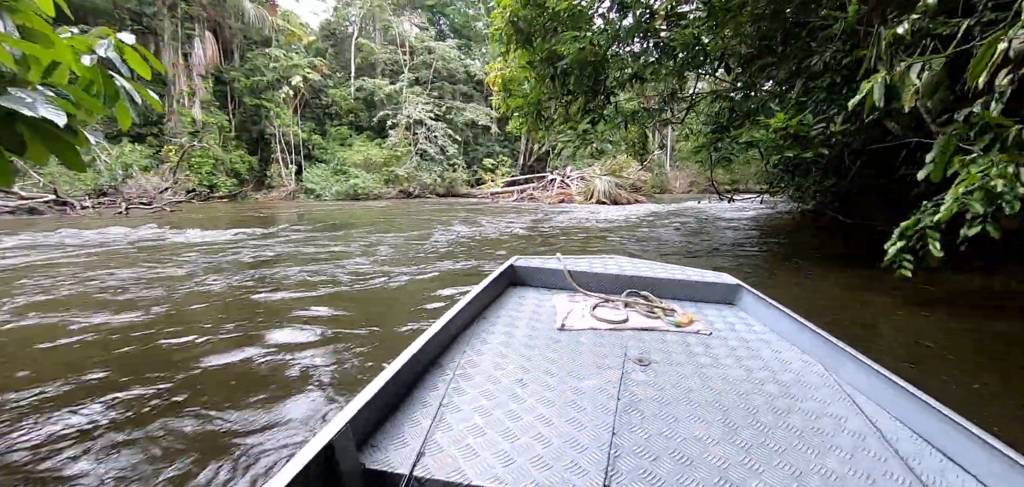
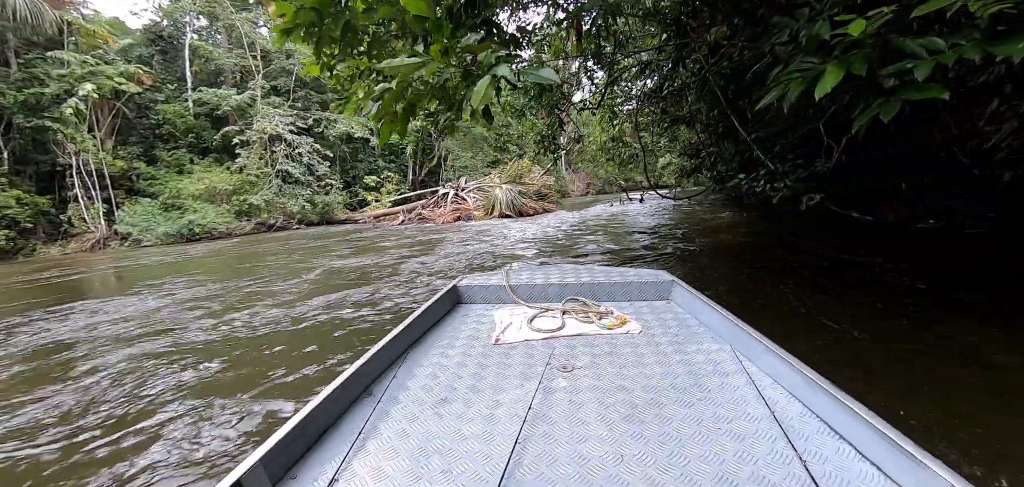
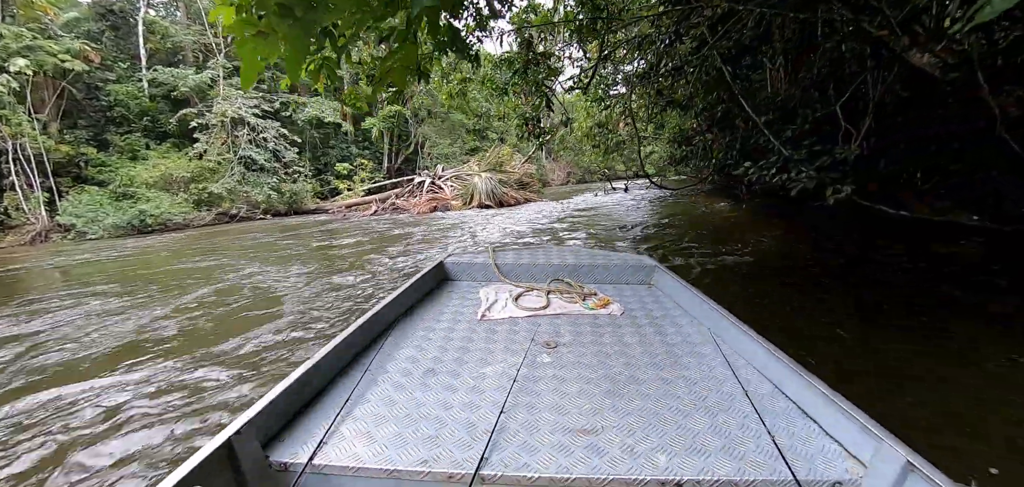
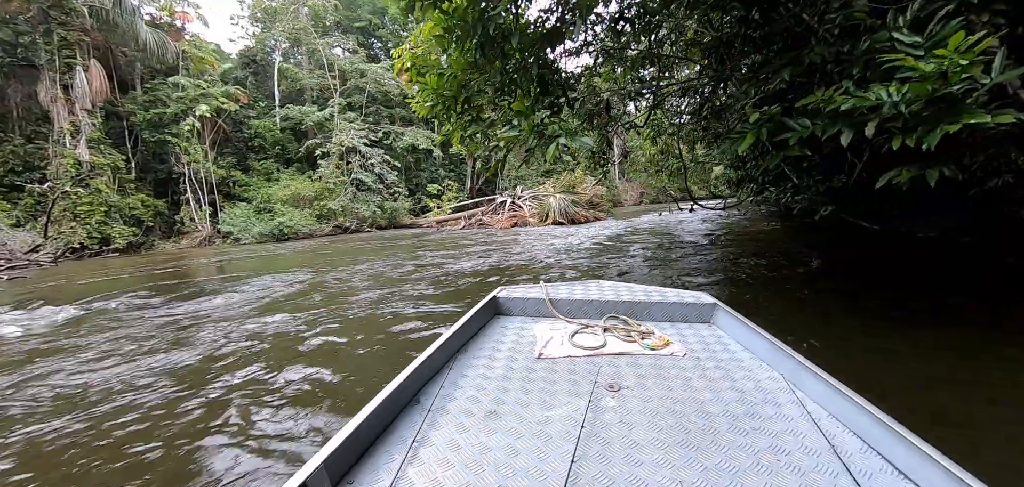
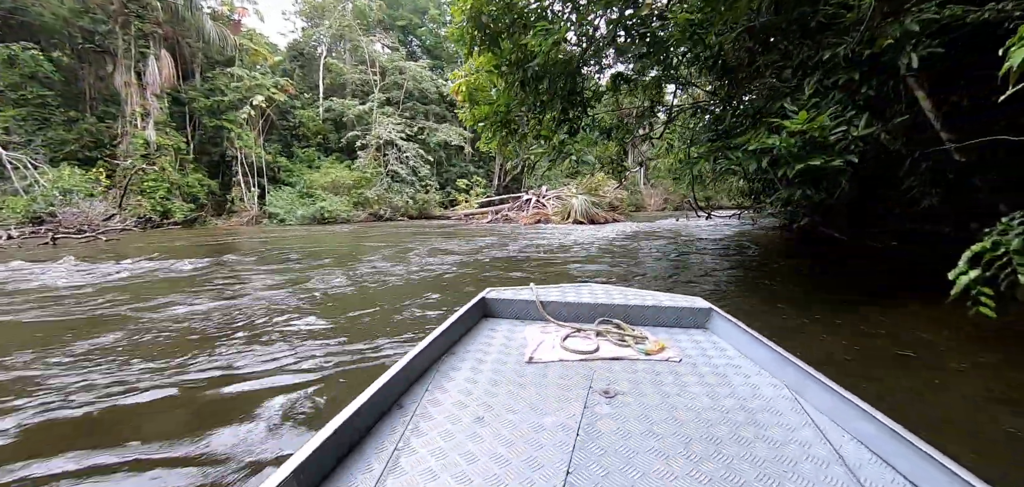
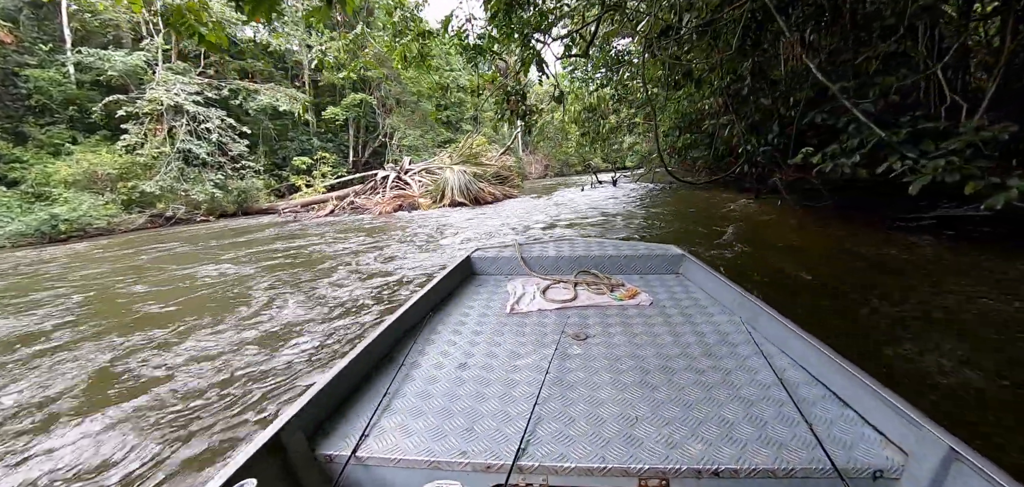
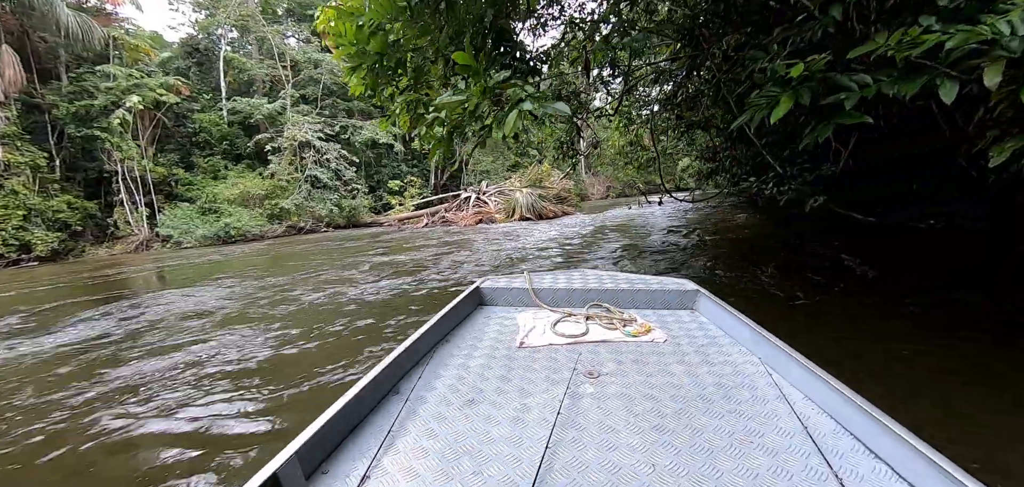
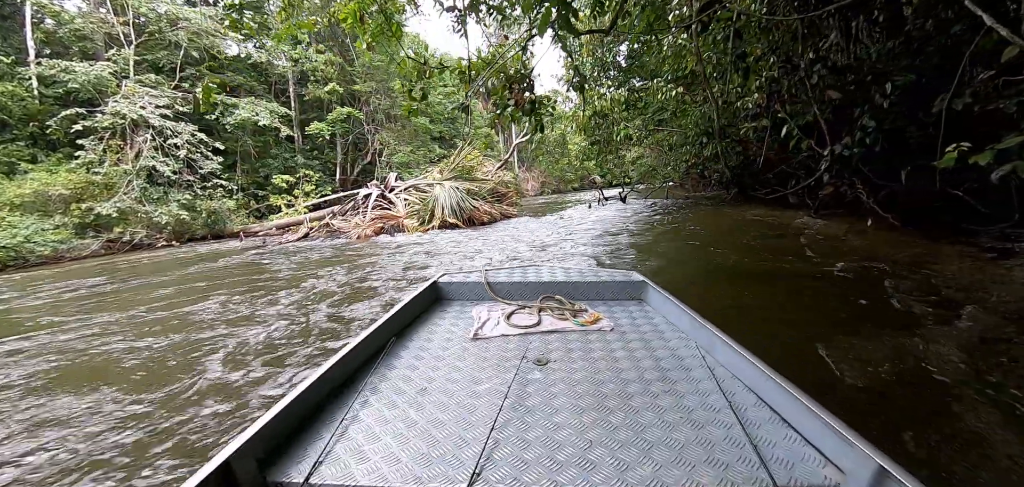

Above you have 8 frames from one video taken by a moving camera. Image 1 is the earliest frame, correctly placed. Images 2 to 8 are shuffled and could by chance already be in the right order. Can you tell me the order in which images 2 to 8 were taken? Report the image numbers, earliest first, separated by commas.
5, 4, 7, 2, 3, 6, 8
